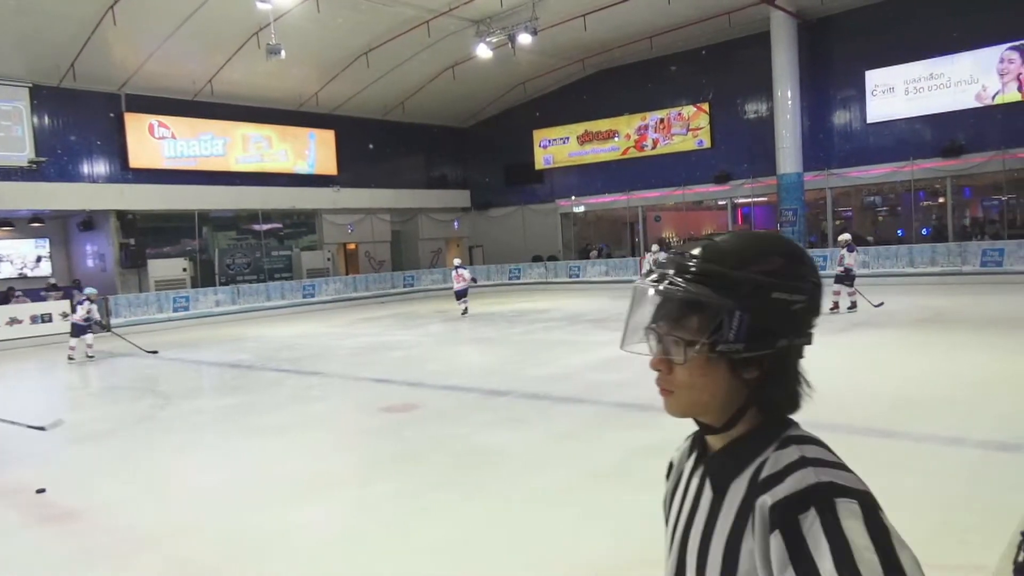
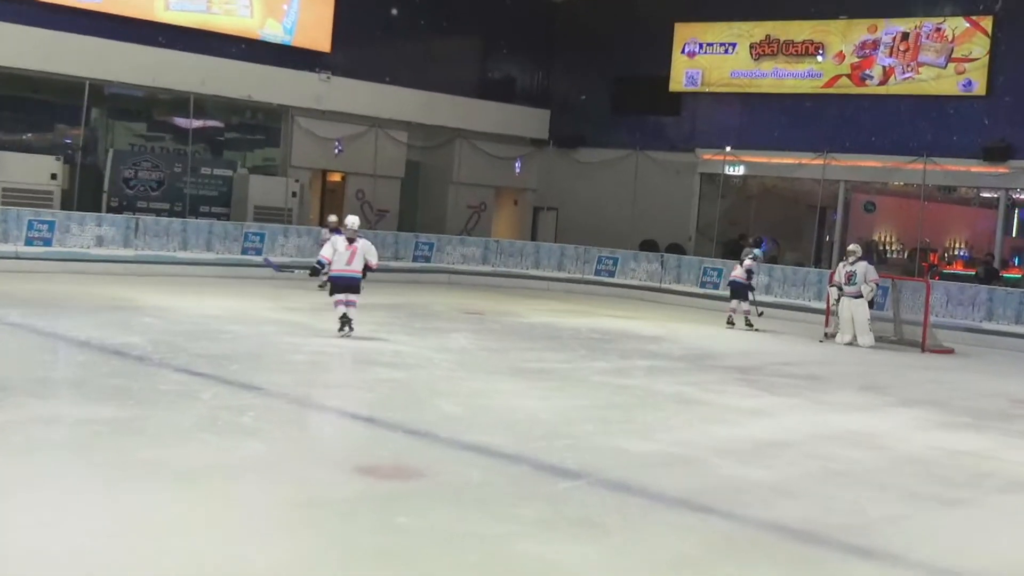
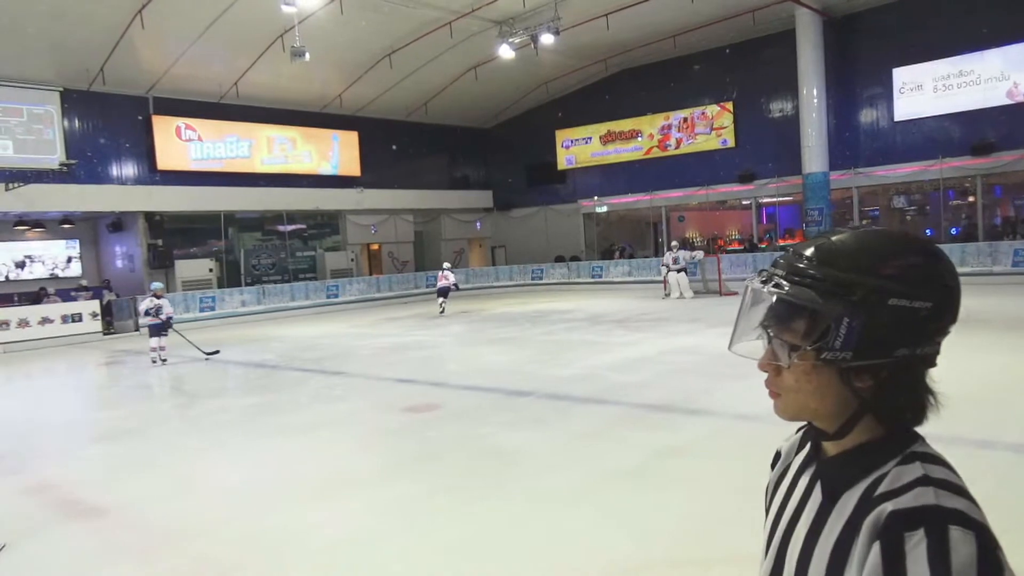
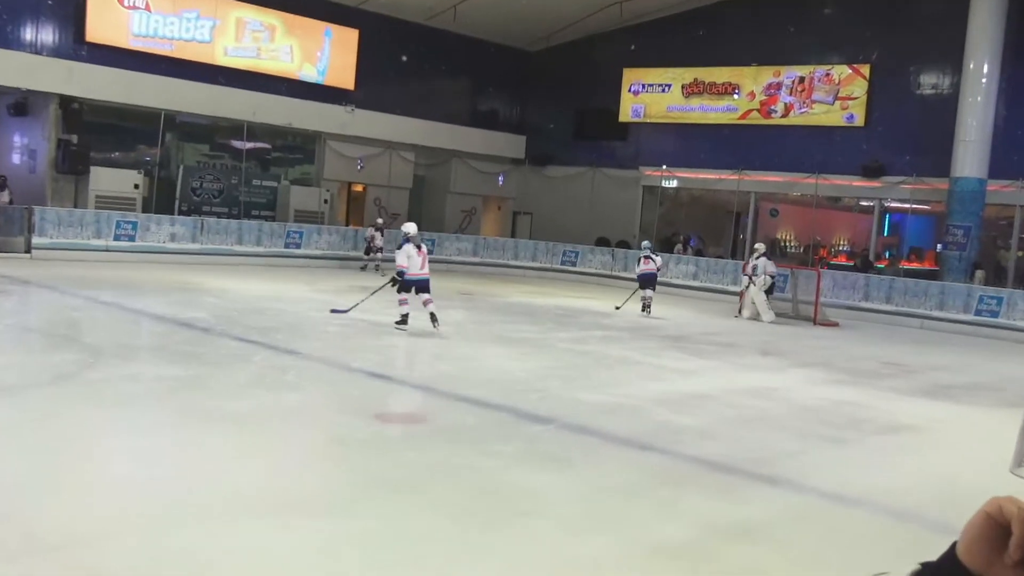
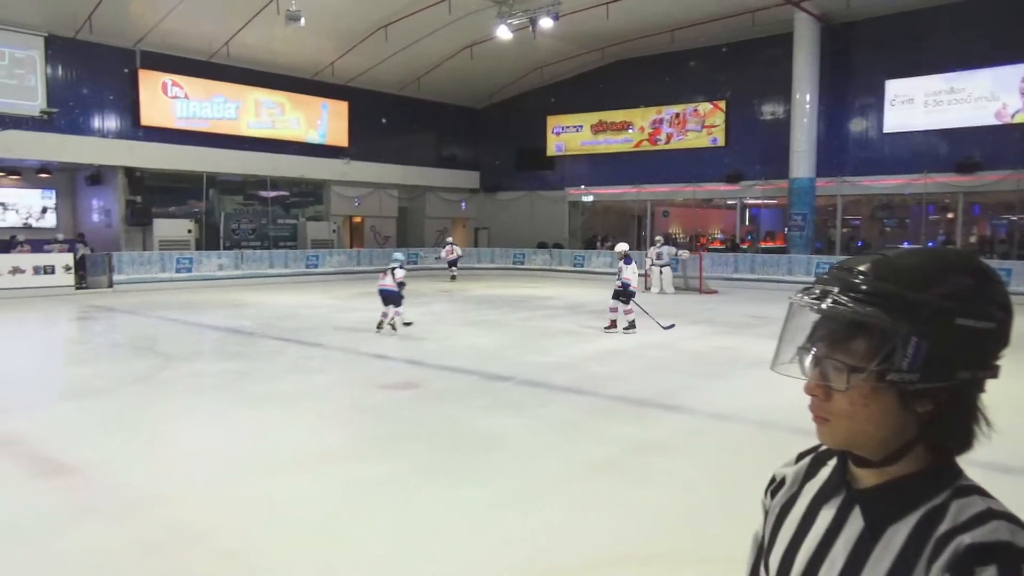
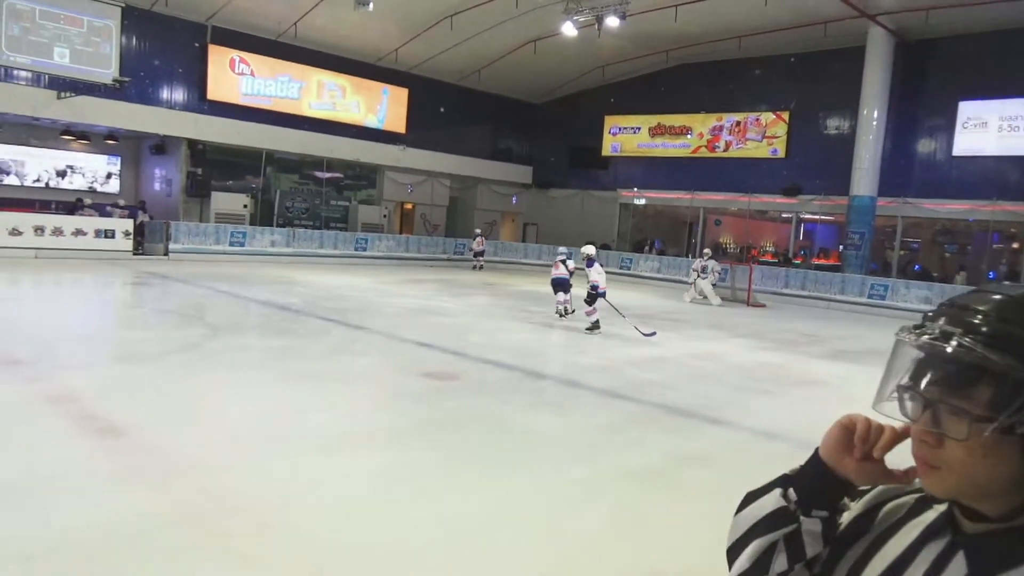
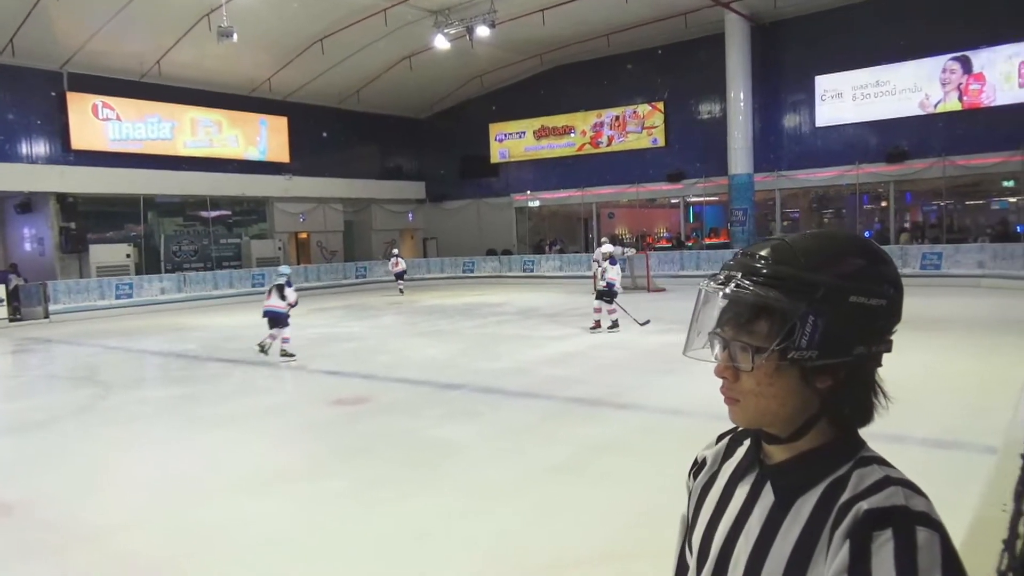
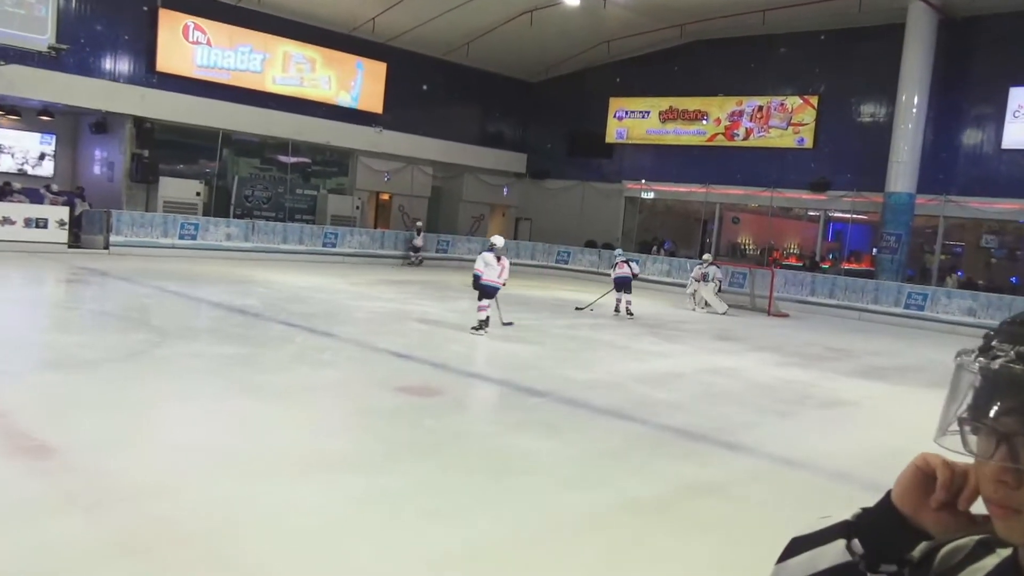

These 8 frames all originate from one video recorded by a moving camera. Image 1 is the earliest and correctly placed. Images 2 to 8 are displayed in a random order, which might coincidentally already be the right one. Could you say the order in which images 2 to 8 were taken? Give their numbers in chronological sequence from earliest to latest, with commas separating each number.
3, 7, 5, 6, 8, 4, 2
